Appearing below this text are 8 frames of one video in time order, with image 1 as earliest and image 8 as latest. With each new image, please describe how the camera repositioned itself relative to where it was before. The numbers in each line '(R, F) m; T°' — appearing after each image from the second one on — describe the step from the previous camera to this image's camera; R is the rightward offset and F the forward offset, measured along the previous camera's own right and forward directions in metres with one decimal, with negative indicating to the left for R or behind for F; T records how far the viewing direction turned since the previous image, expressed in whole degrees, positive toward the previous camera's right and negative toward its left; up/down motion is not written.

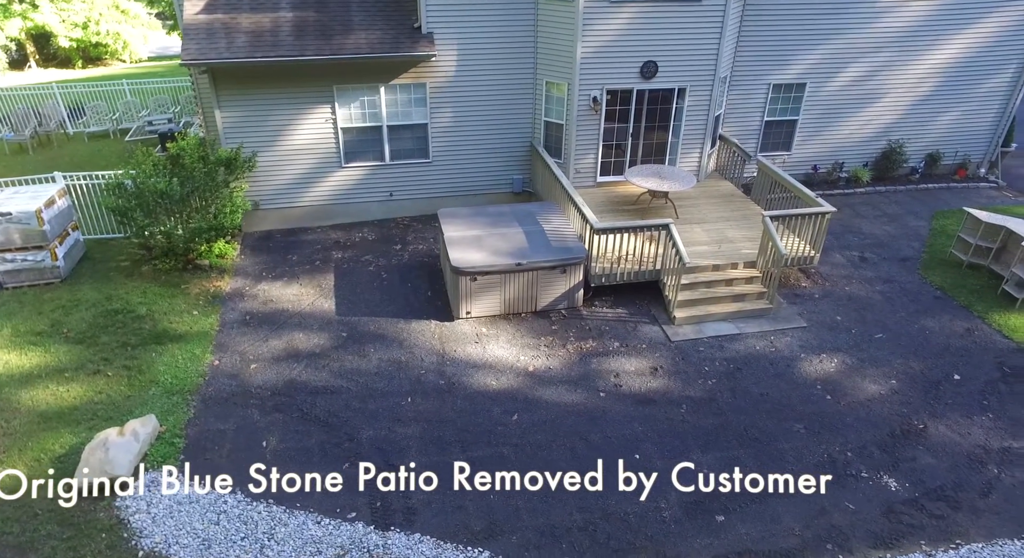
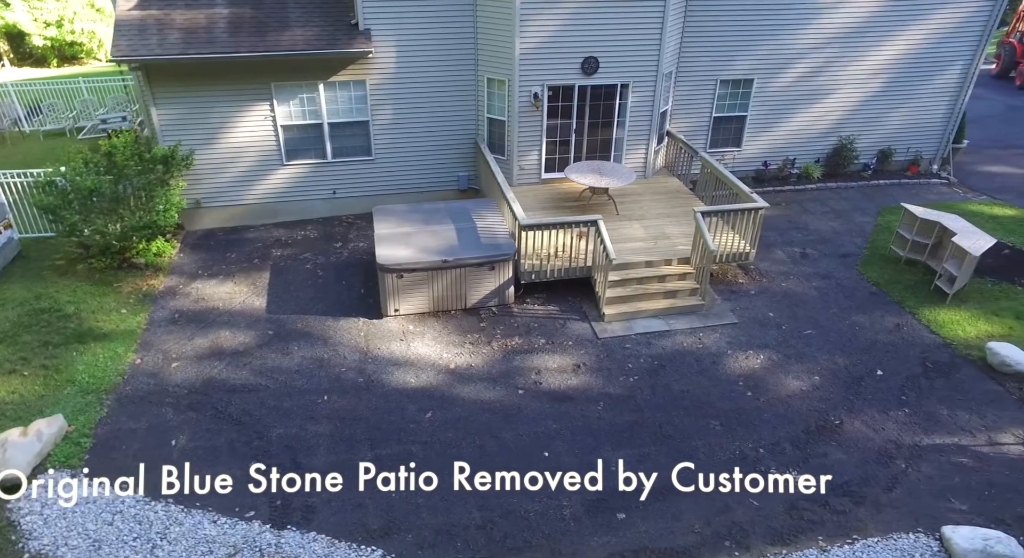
(+1.0, 0.0) m; 0°
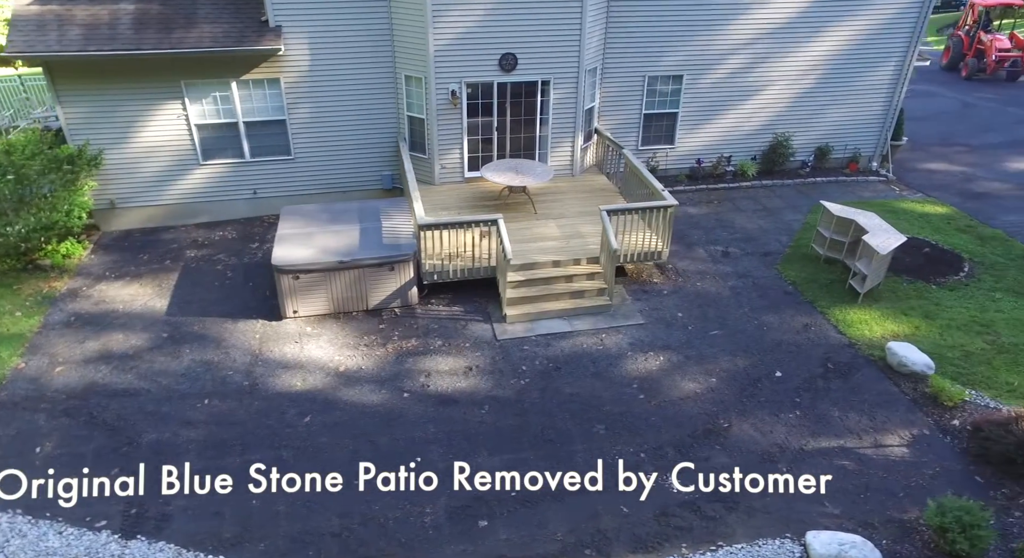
(+1.4, +0.2) m; 0°
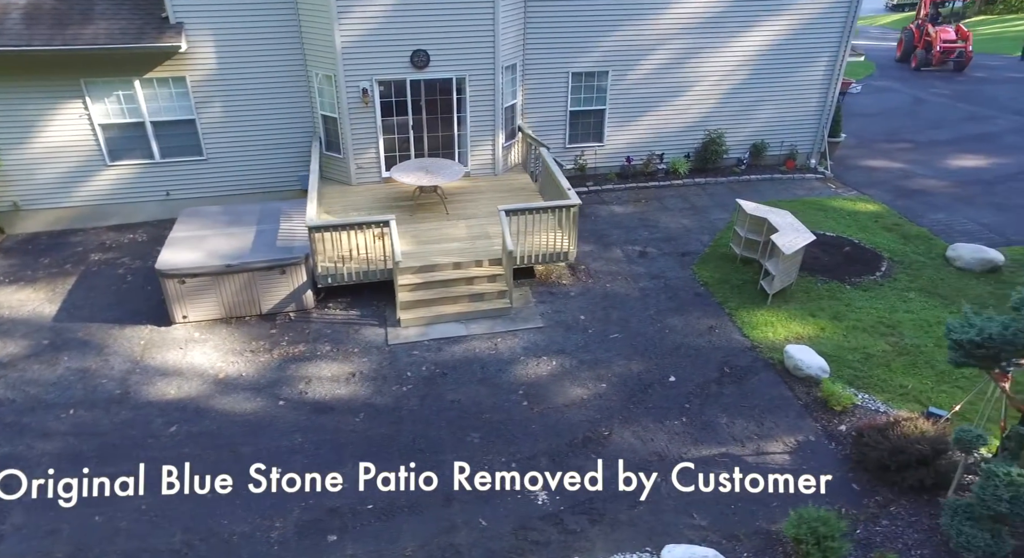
(+1.4, +0.2) m; 0°
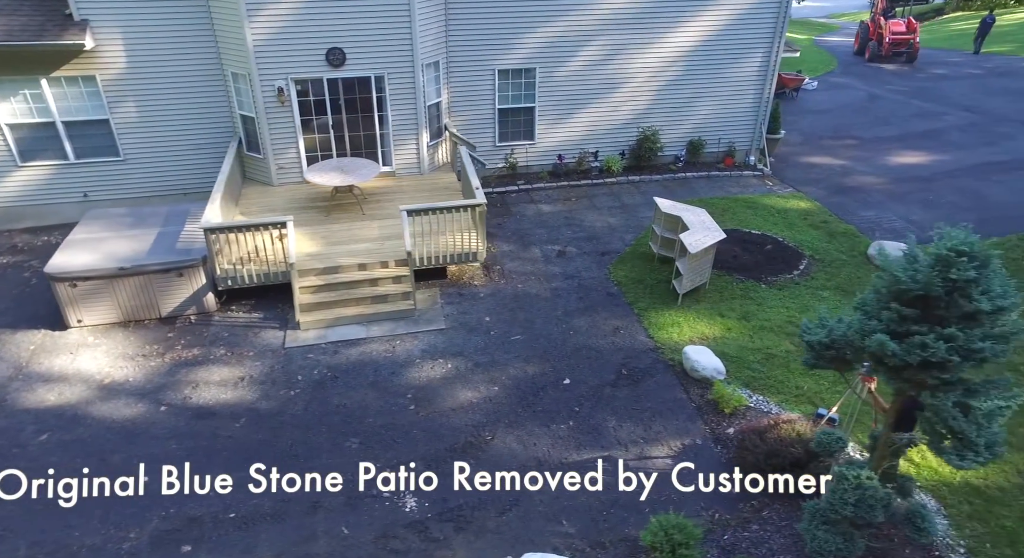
(+1.3, +0.1) m; 0°
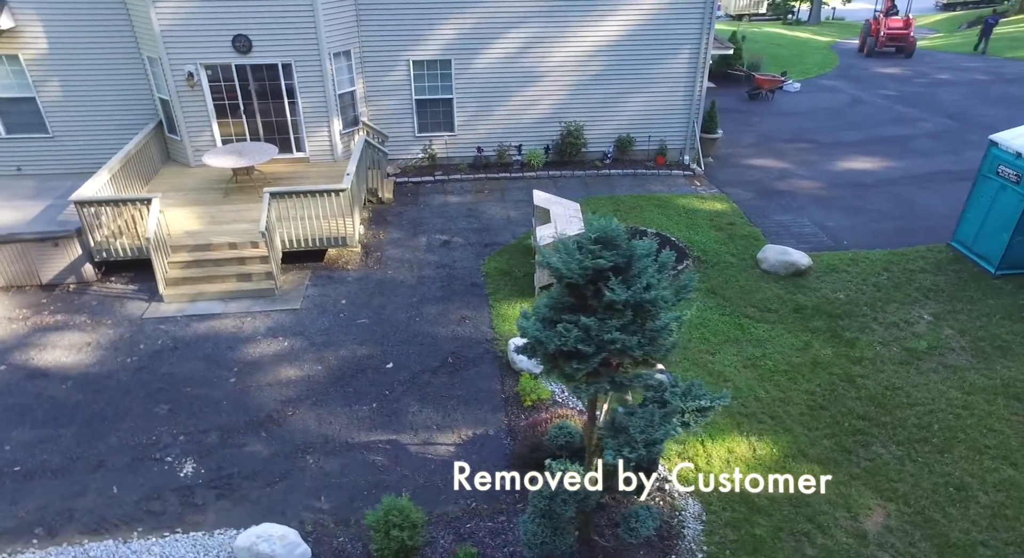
(+2.6, +0.1) m; -4°
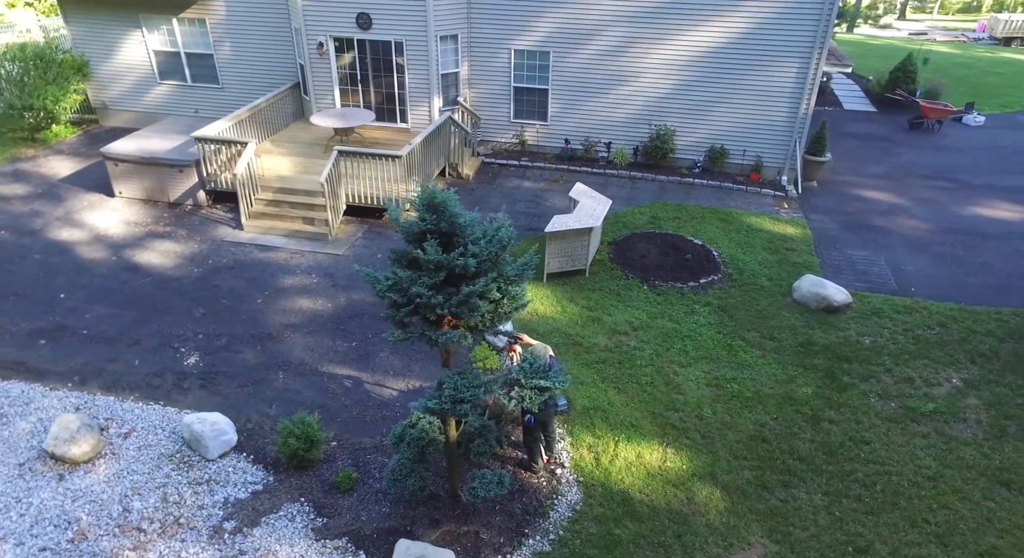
(+2.2, 0.0) m; -16°
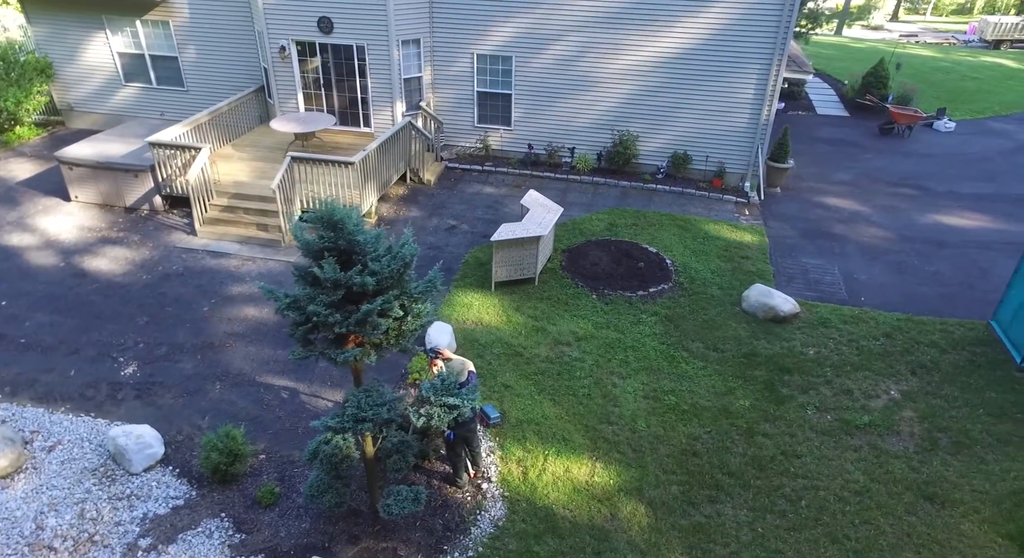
(+0.6, +0.1) m; +1°
